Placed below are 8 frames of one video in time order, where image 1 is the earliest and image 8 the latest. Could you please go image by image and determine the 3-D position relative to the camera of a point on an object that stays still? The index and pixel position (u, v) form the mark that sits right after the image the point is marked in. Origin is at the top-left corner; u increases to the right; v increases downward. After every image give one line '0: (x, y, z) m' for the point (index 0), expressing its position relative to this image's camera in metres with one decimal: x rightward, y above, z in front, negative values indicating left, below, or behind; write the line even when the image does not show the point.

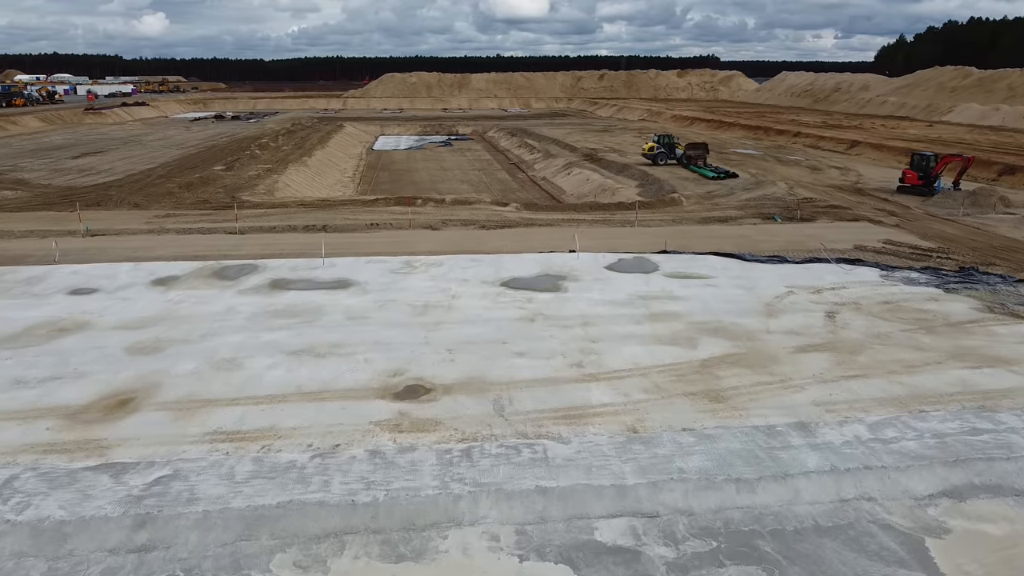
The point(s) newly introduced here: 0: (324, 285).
0: (-3.4, +0.1, +14.8) m
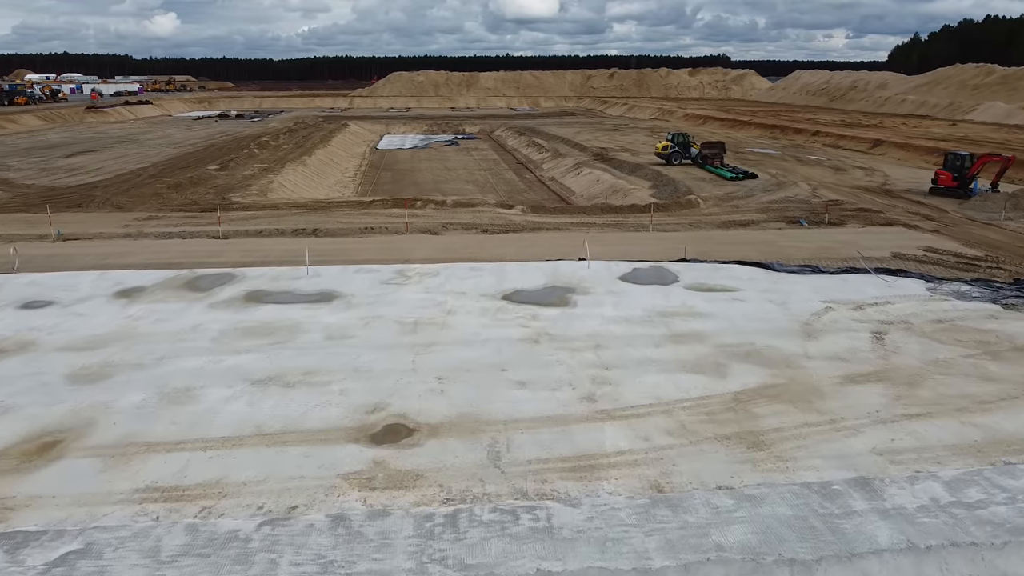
0: (-3.4, -0.1, +13.3) m
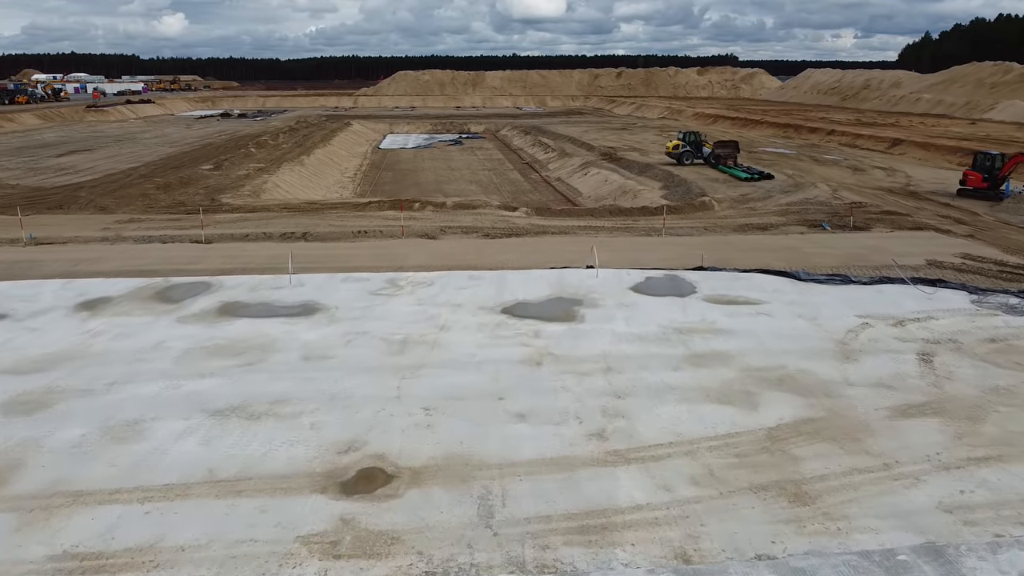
0: (-3.4, -0.3, +12.1) m
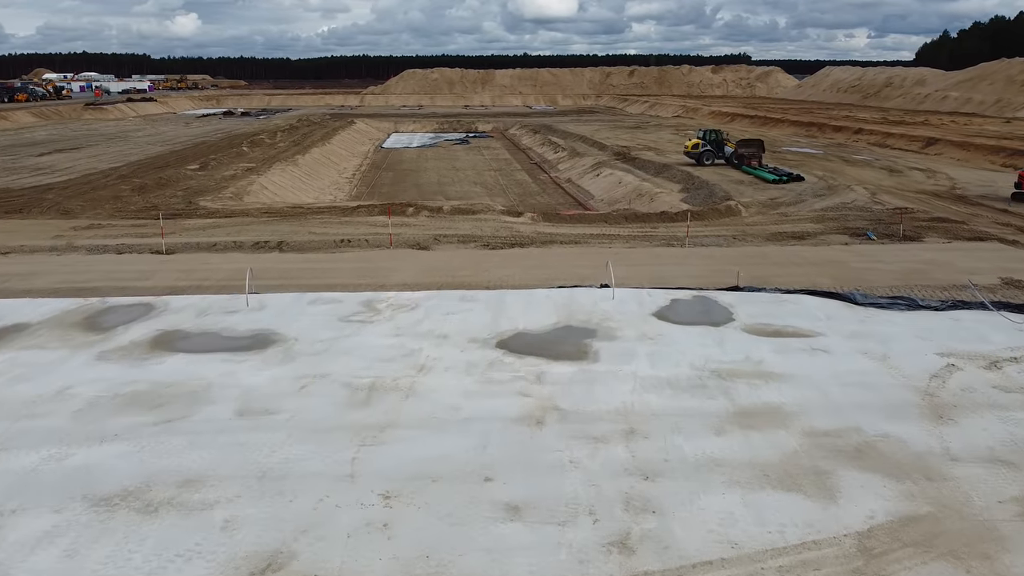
0: (-3.4, -0.6, +9.9) m
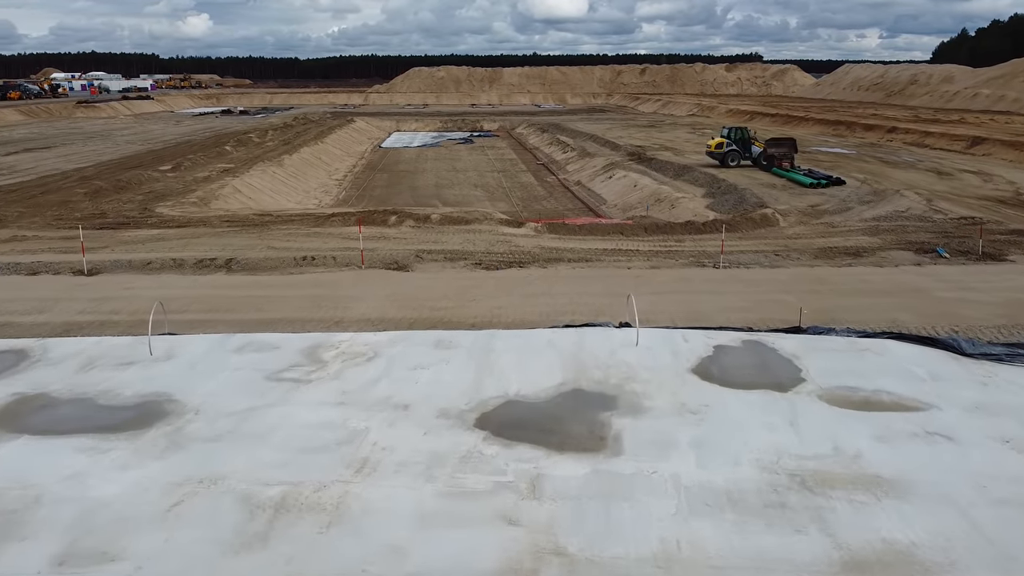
0: (-3.5, -1.1, +7.1) m
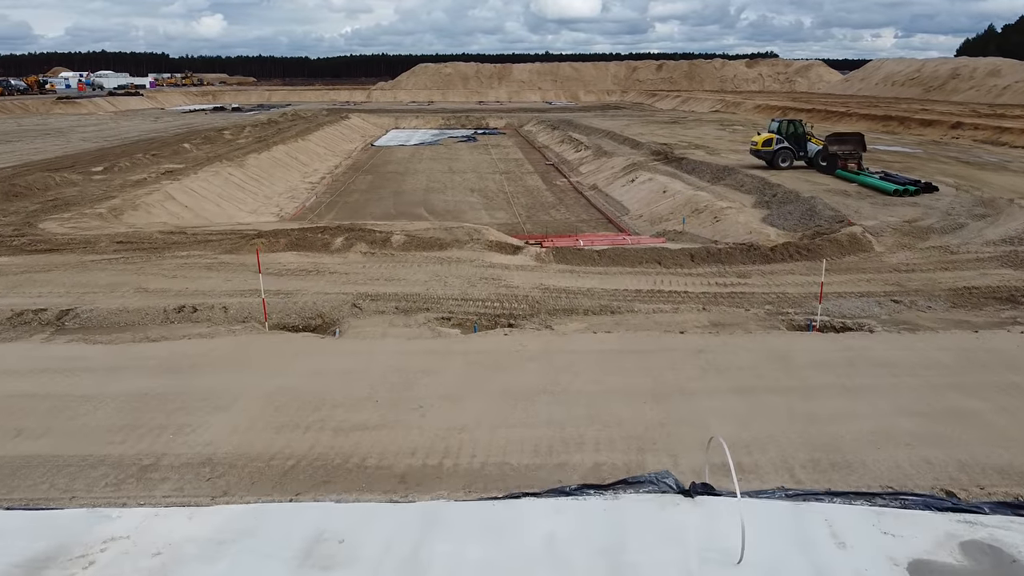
0: (-3.8, -1.8, +2.4) m
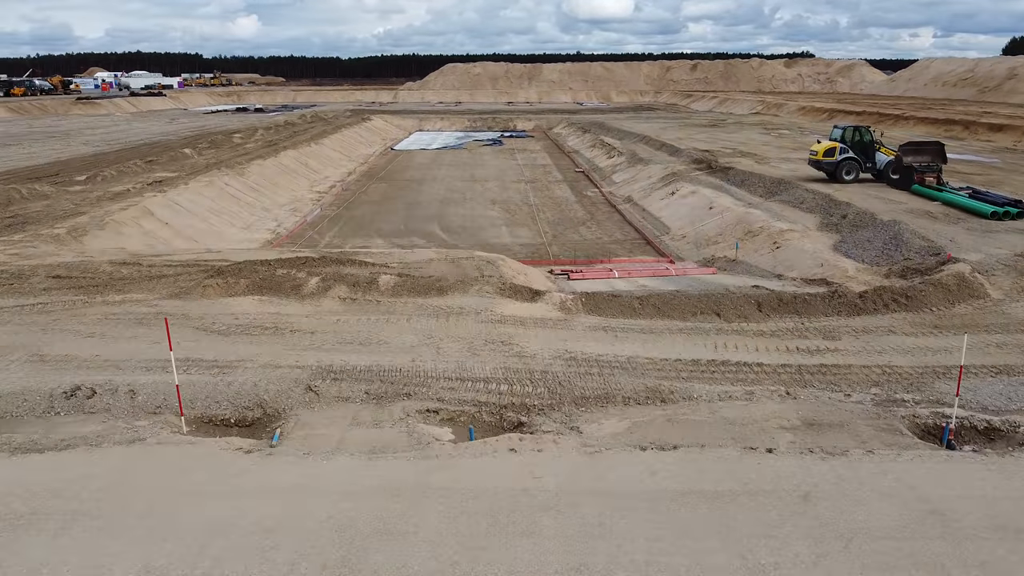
0: (-3.9, -2.4, 0.0) m
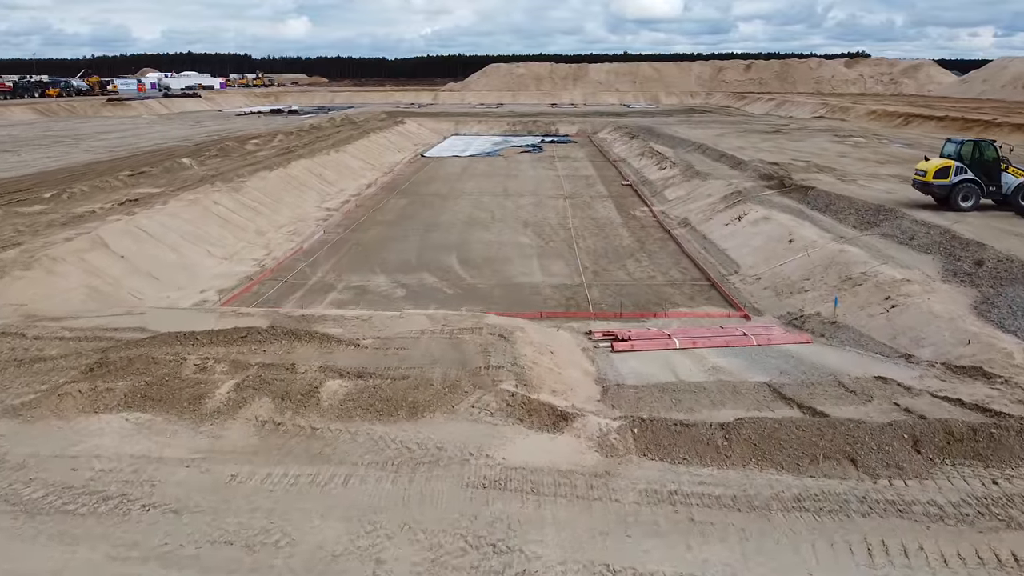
0: (-4.3, -3.3, -3.1) m
